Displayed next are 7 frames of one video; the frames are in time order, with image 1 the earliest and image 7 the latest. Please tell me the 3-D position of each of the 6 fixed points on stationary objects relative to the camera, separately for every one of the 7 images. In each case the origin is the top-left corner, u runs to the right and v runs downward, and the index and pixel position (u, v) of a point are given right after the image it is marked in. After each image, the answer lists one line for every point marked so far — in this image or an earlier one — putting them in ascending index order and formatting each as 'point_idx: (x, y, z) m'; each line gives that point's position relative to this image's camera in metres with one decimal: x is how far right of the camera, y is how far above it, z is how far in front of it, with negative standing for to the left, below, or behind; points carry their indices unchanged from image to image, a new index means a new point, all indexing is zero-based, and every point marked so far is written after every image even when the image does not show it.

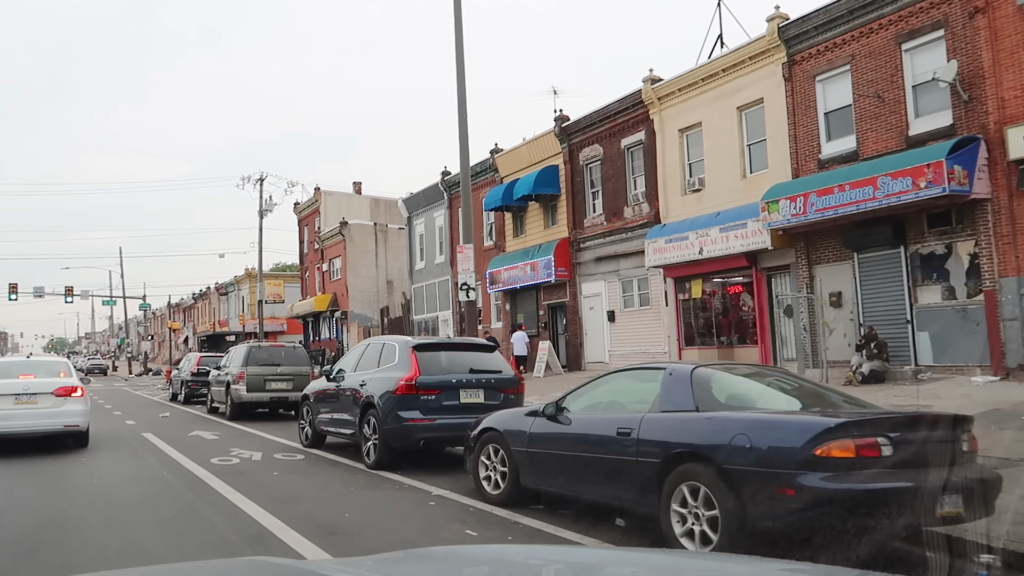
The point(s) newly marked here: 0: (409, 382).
0: (-1.1, -1.0, +8.5) m
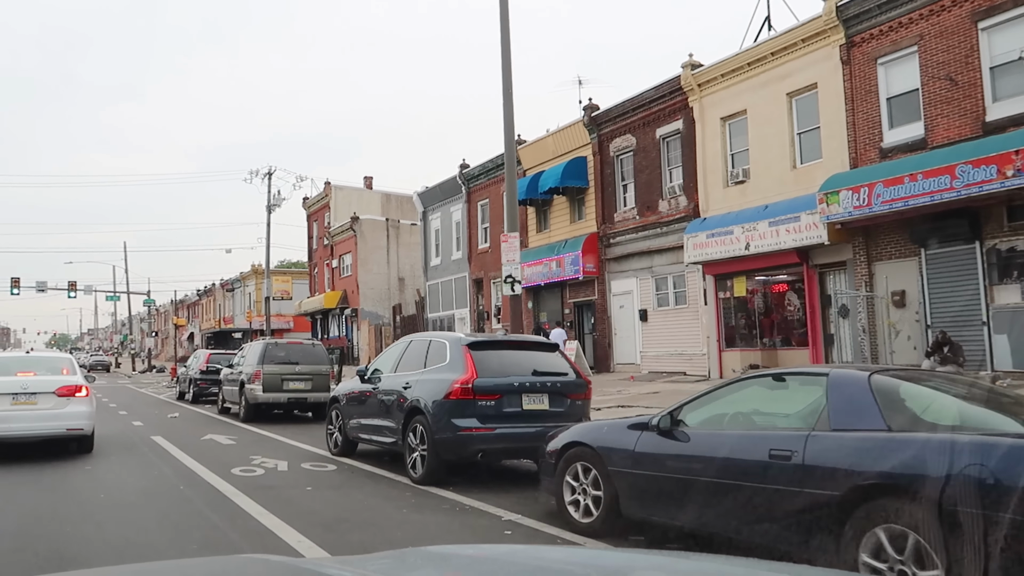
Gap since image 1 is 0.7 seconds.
0: (-0.4, -0.9, +7.4) m
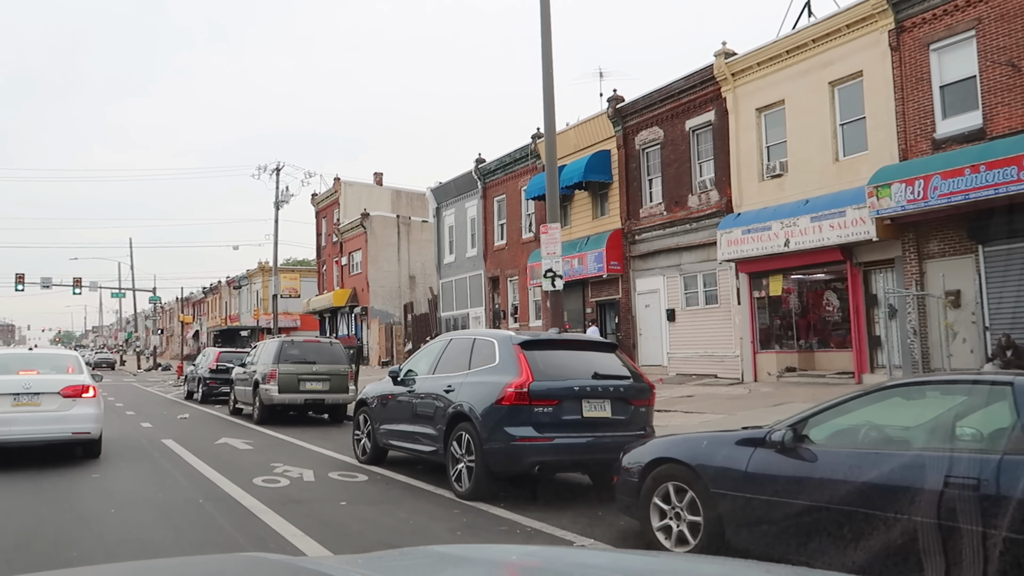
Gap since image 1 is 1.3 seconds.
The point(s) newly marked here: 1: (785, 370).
0: (+0.1, -0.8, +6.6) m
1: (+5.8, -1.8, +17.1) m
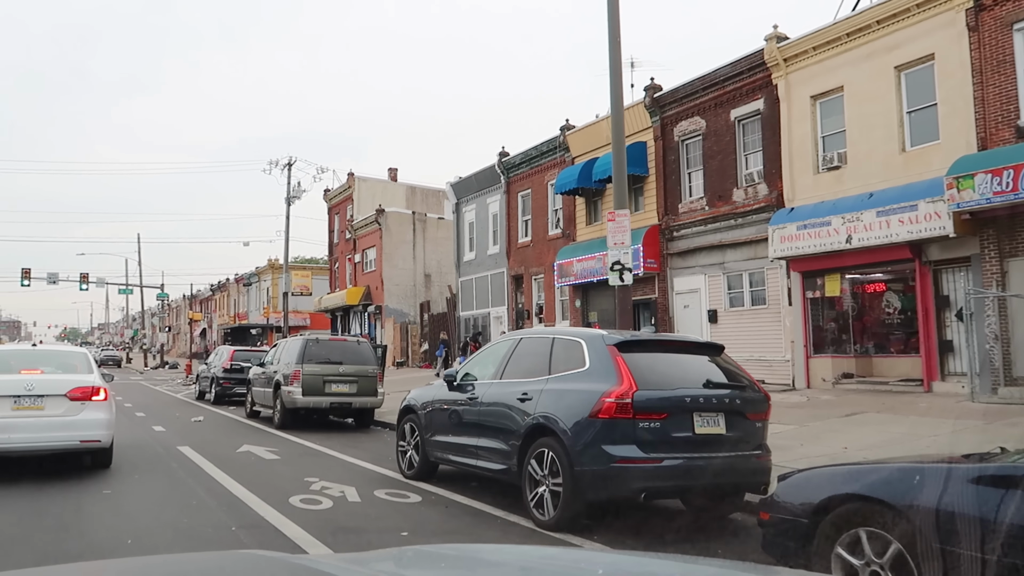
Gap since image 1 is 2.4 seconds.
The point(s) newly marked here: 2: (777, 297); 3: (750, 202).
0: (+0.7, -0.8, +5.4) m
1: (+6.5, -1.8, +16.0) m
2: (+5.7, -0.2, +17.2) m
3: (+5.3, +1.9, +17.8) m
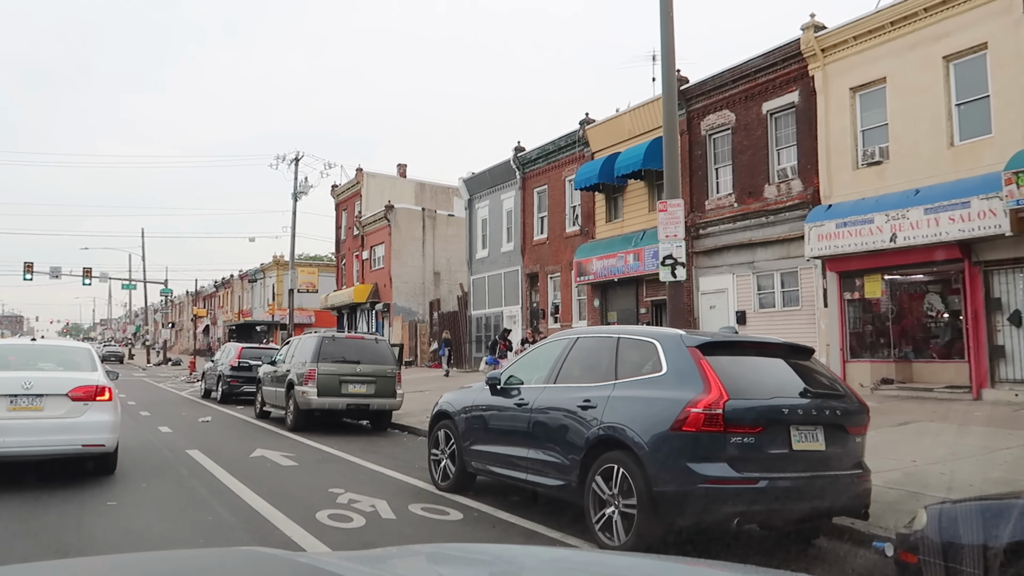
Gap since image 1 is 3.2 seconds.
0: (+1.1, -0.7, +4.7) m
1: (+7.0, -1.8, +15.2) m
2: (+6.1, -0.2, +16.4) m
3: (+5.7, +1.9, +17.0) m
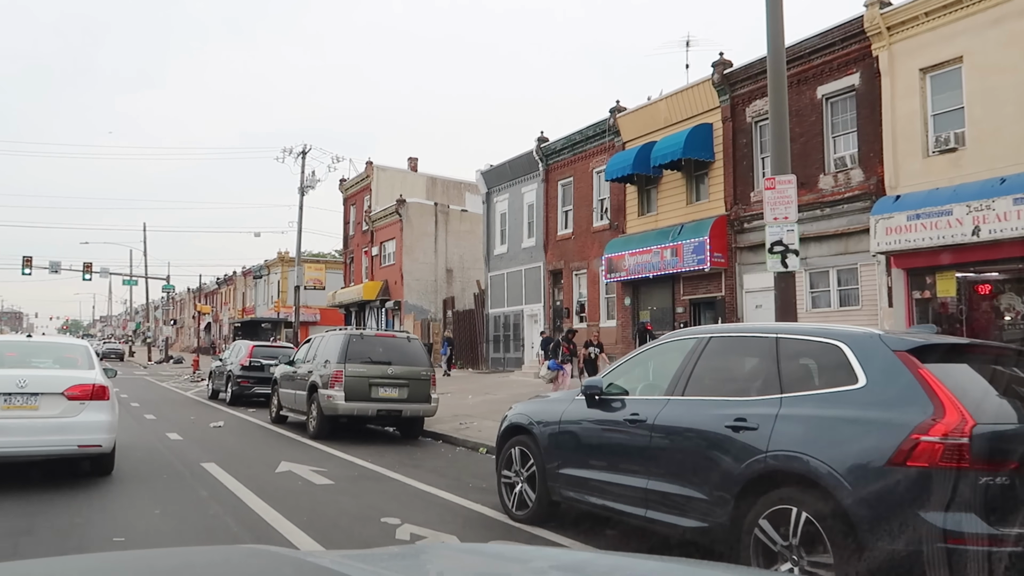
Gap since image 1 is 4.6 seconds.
0: (+1.8, -0.6, +3.4) m
1: (+7.7, -1.7, +13.9) m
2: (+6.8, -0.2, +15.2) m
3: (+6.5, +1.9, +15.8) m
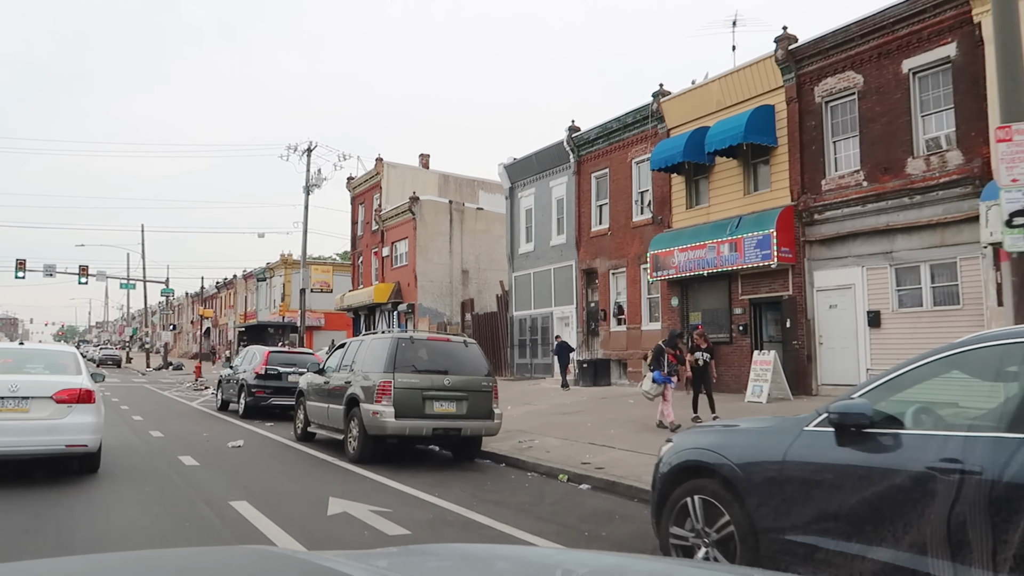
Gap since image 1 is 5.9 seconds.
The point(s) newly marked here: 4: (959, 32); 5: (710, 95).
0: (+2.8, -0.5, +1.6) m
1: (+8.6, -1.7, +12.2) m
2: (+7.7, -0.1, +13.4) m
3: (+7.4, +2.0, +14.0) m
4: (+7.7, +4.4, +13.8) m
5: (+4.6, +4.5, +18.7) m
